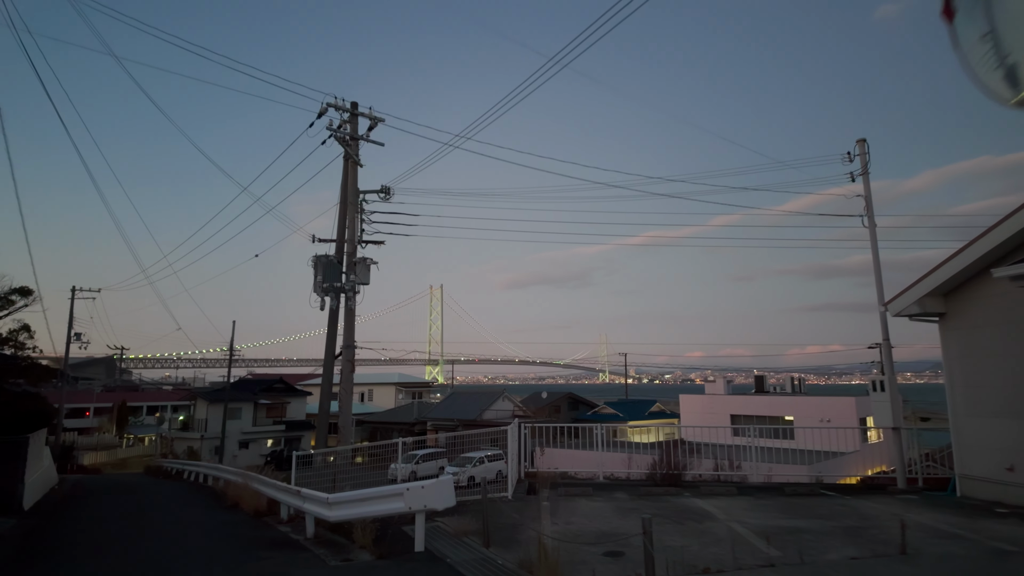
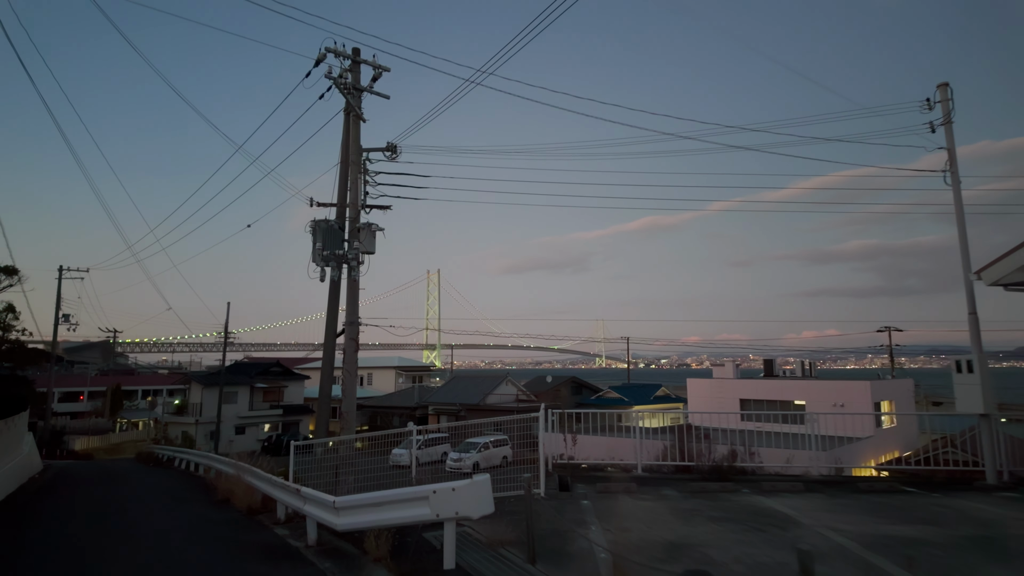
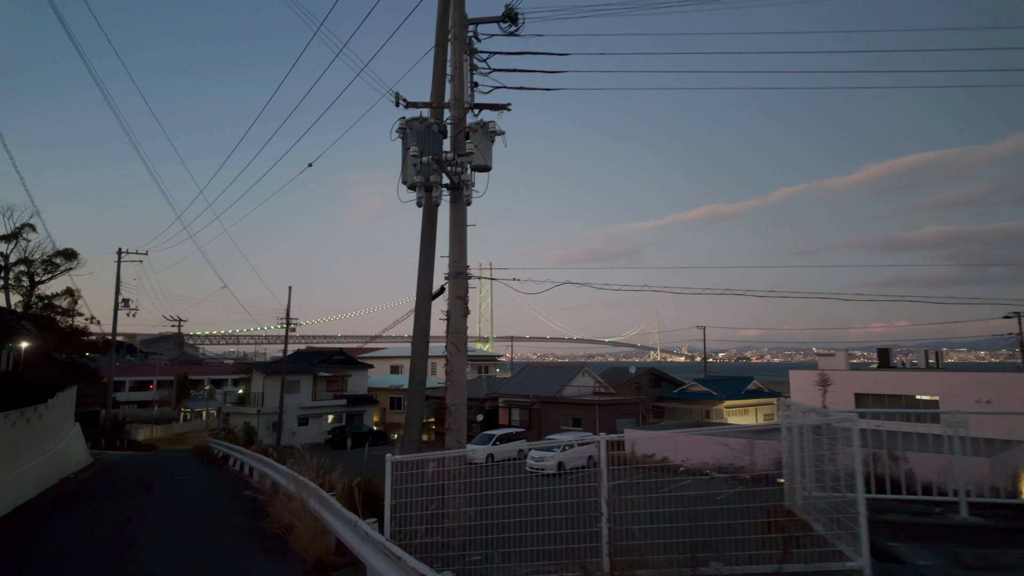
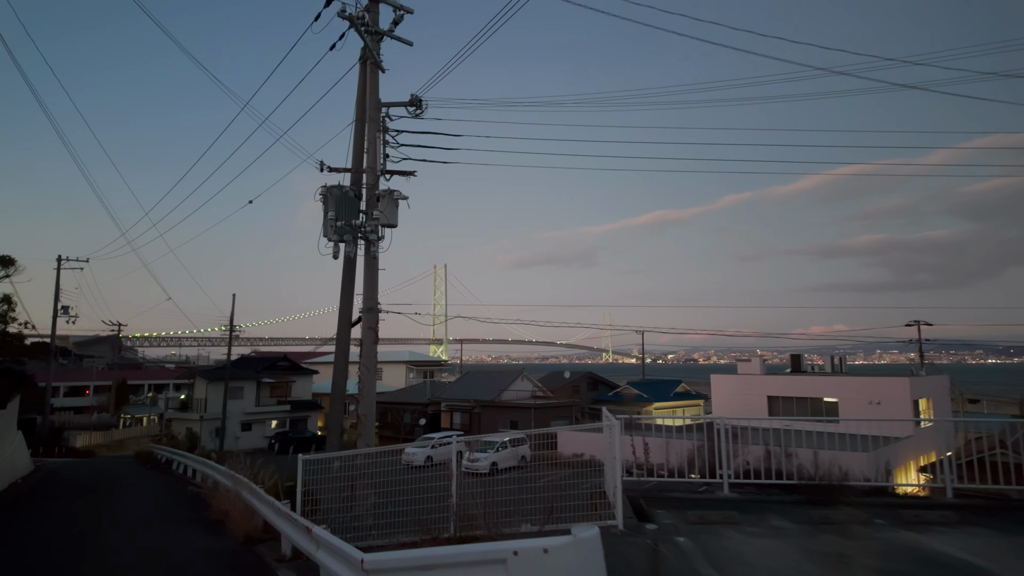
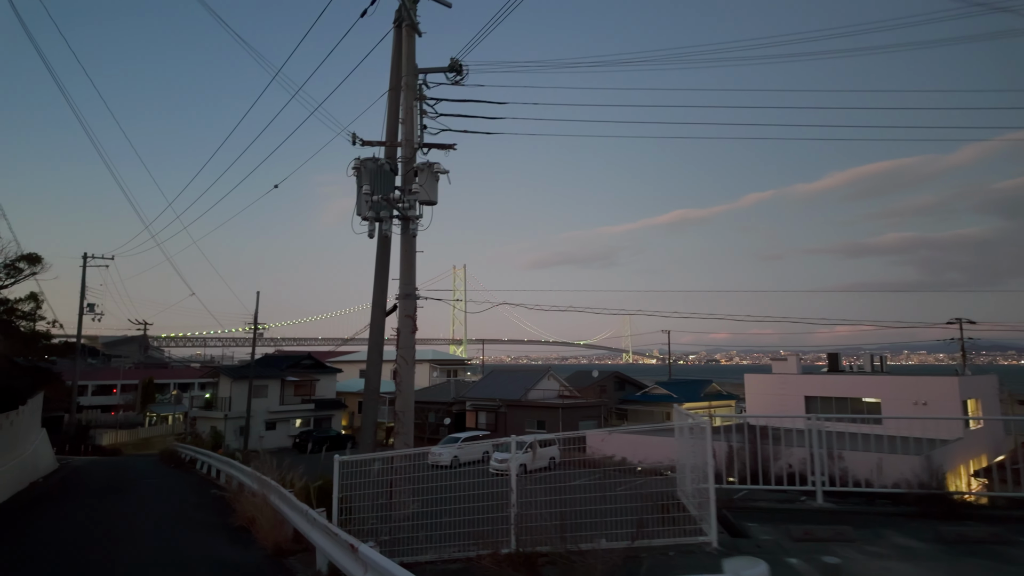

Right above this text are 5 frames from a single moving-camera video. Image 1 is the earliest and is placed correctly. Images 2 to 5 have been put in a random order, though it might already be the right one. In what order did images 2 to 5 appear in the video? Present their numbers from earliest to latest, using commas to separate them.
2, 4, 5, 3
